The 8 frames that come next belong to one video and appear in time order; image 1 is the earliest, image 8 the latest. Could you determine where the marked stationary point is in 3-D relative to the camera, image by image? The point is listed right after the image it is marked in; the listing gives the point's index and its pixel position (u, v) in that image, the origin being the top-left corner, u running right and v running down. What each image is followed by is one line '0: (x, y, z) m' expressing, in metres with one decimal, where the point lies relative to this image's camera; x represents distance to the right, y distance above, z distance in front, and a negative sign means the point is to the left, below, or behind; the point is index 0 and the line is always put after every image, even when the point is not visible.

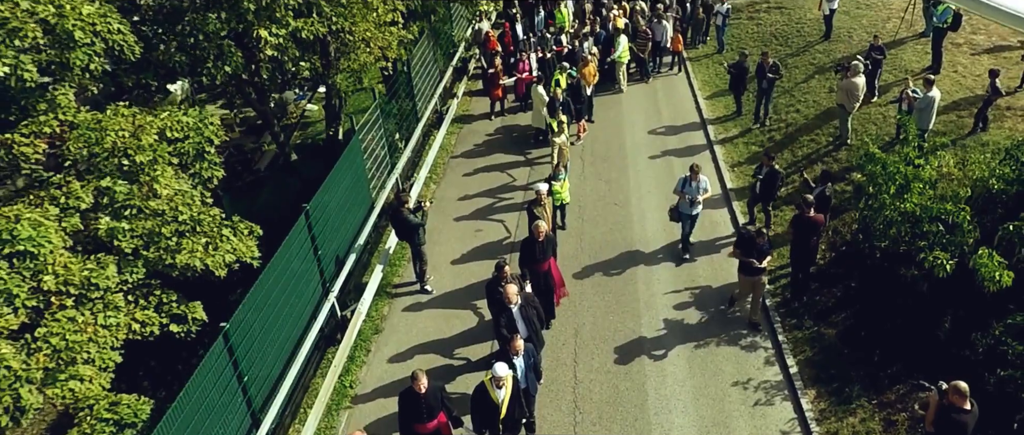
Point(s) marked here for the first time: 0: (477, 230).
0: (-0.6, -0.3, +14.3) m
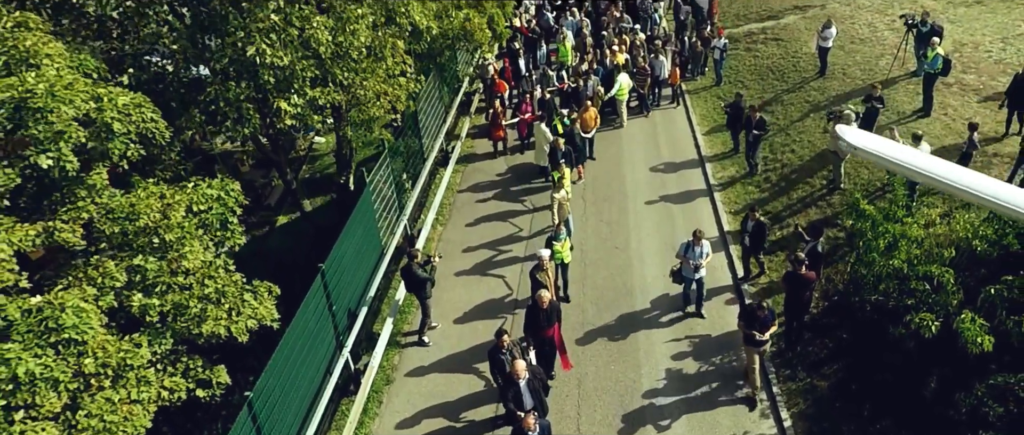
0: (-0.5, -1.1, +14.8) m
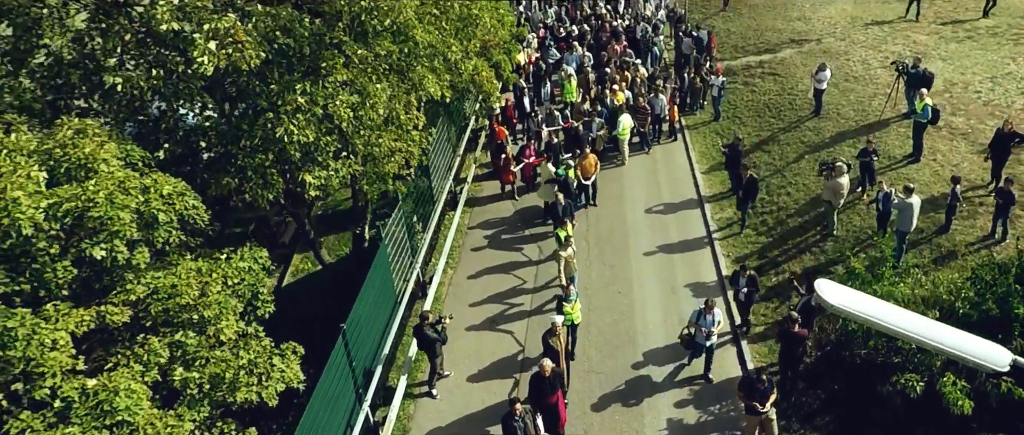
0: (-0.3, -2.1, +15.6) m
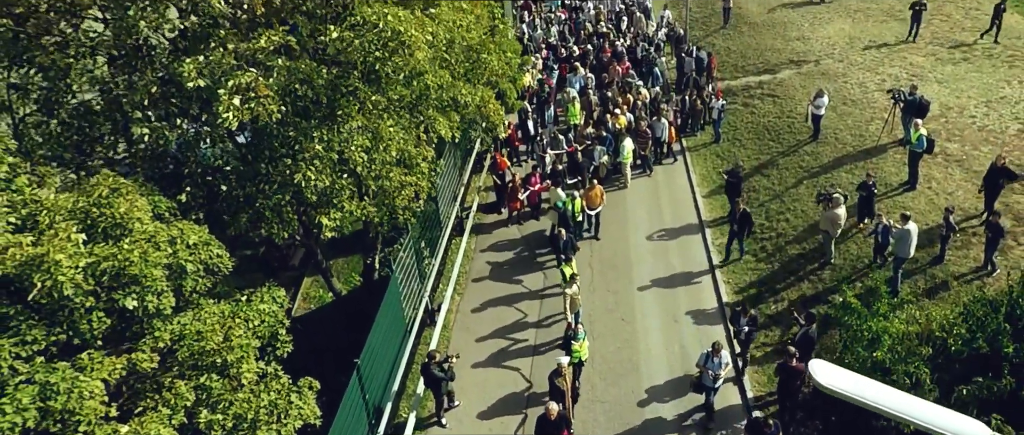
0: (-0.2, -2.6, +16.1) m
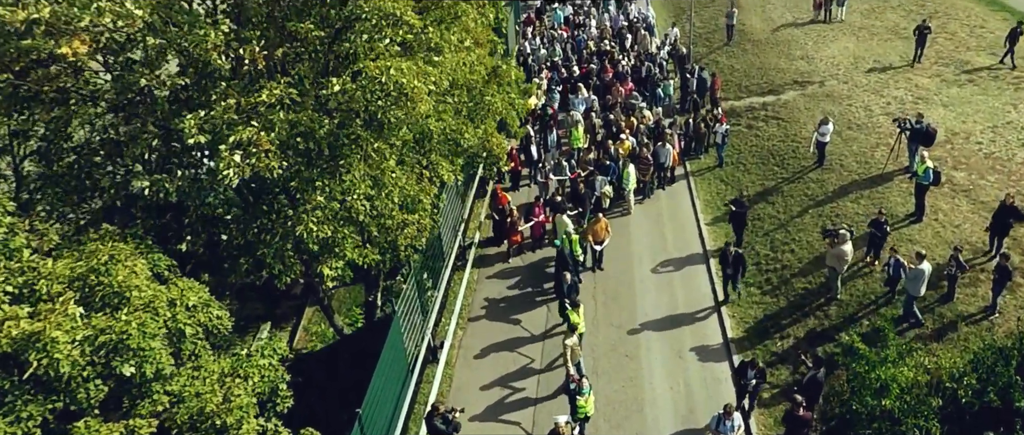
0: (-0.2, -3.4, +15.9) m
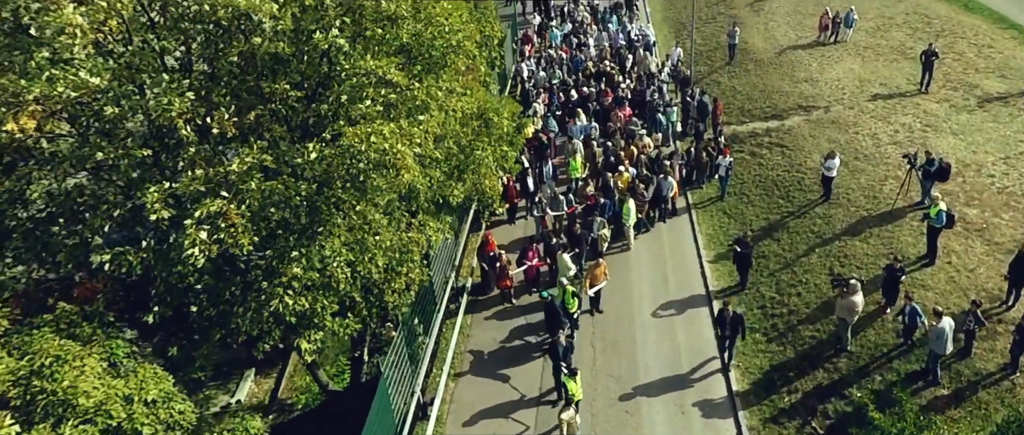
0: (-0.3, -4.3, +15.0) m
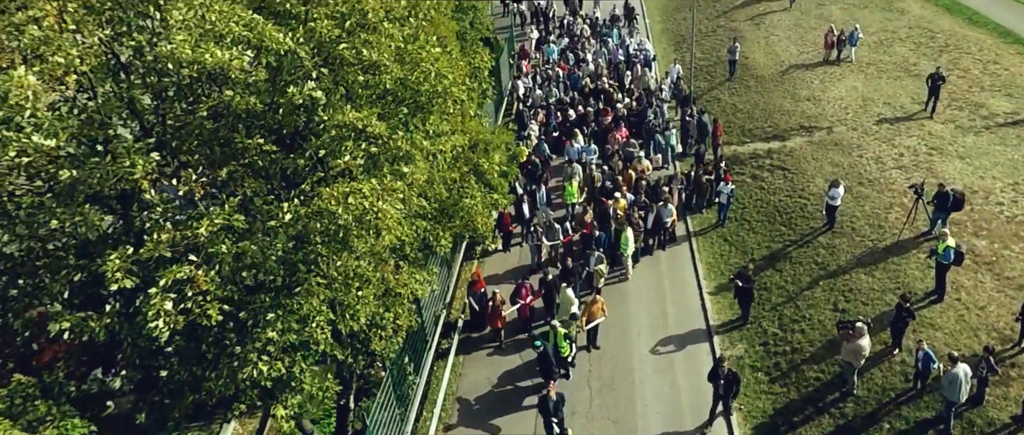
0: (-0.4, -5.0, +14.4) m
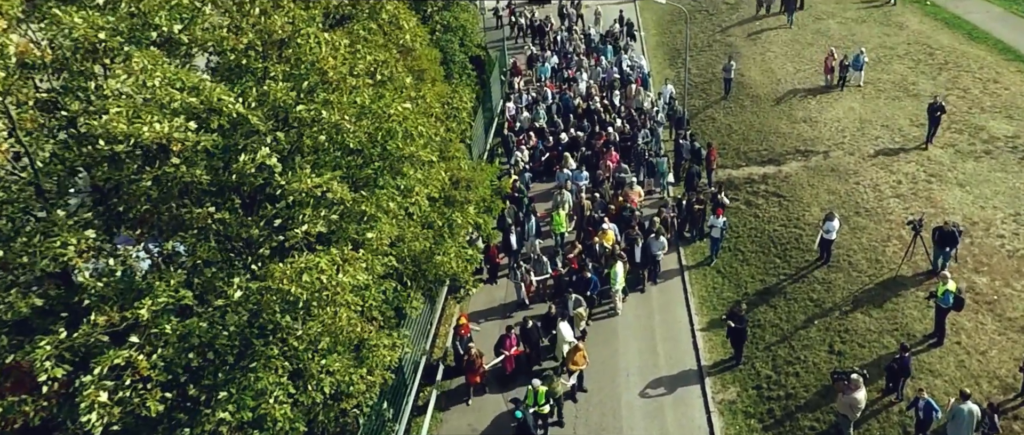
0: (-0.8, -5.8, +13.6) m
